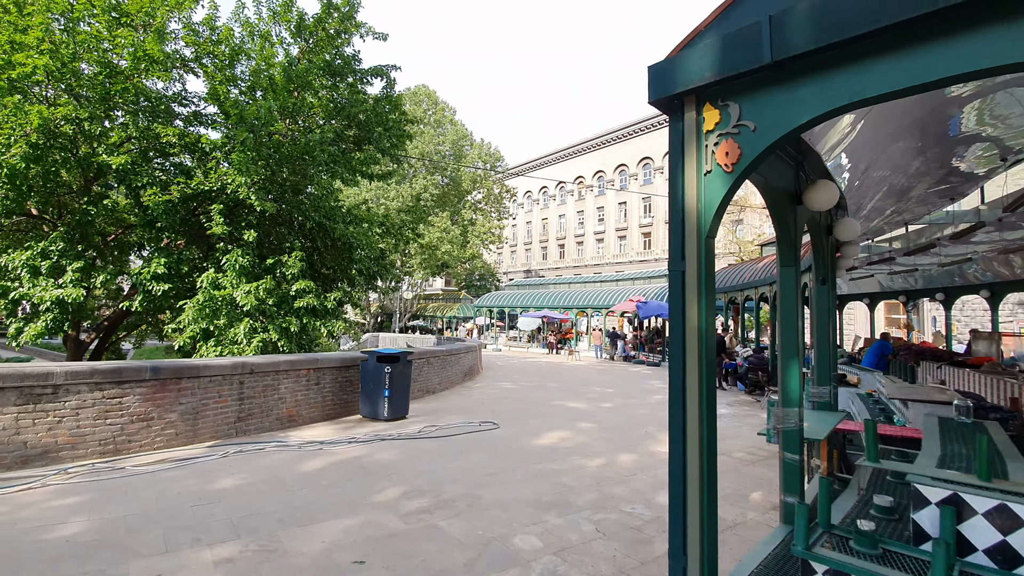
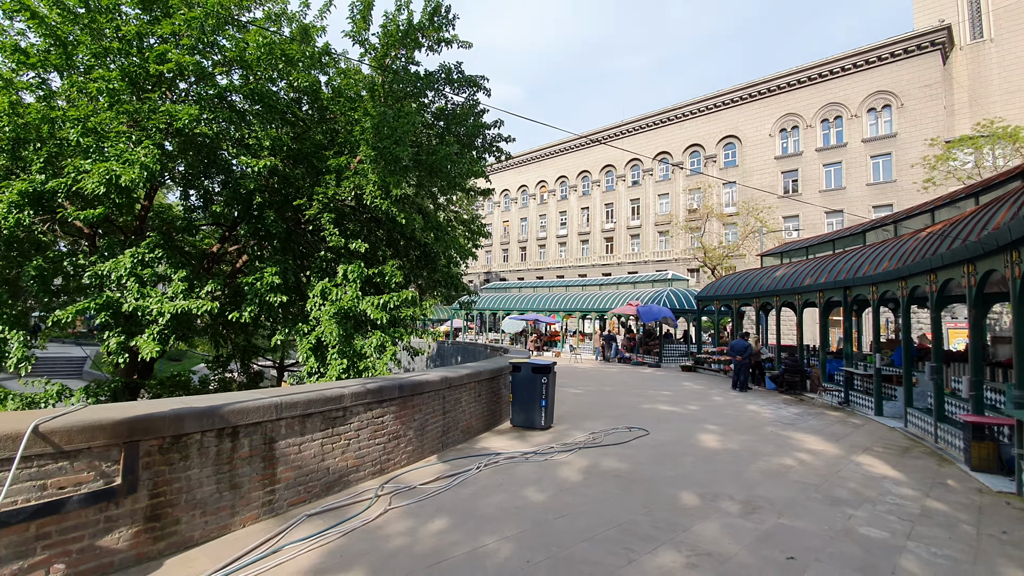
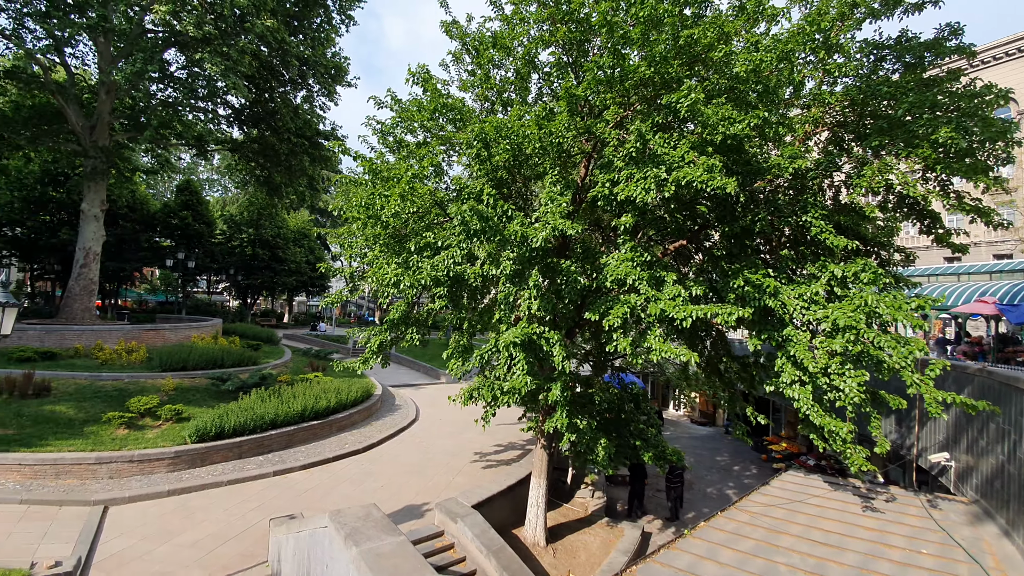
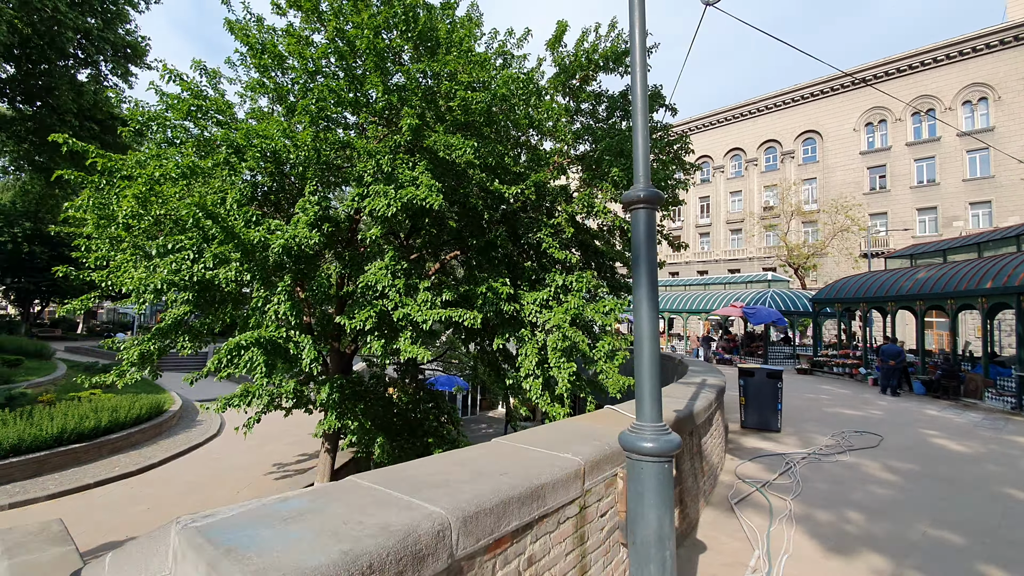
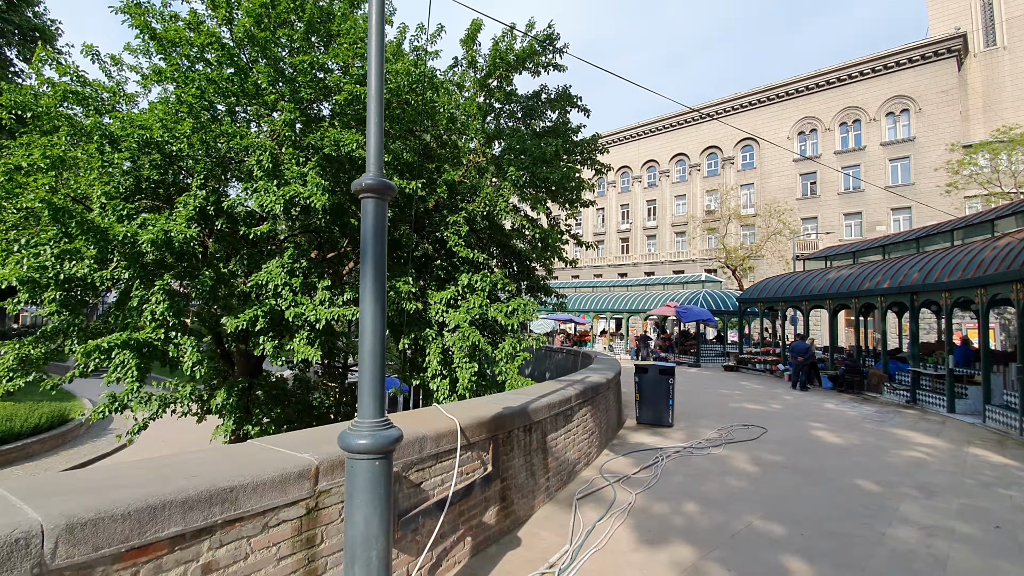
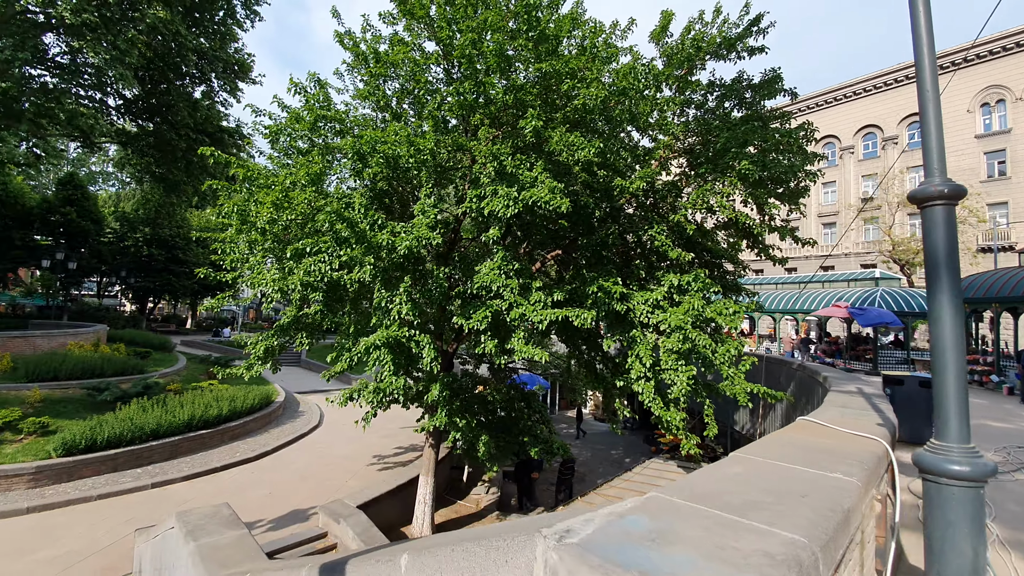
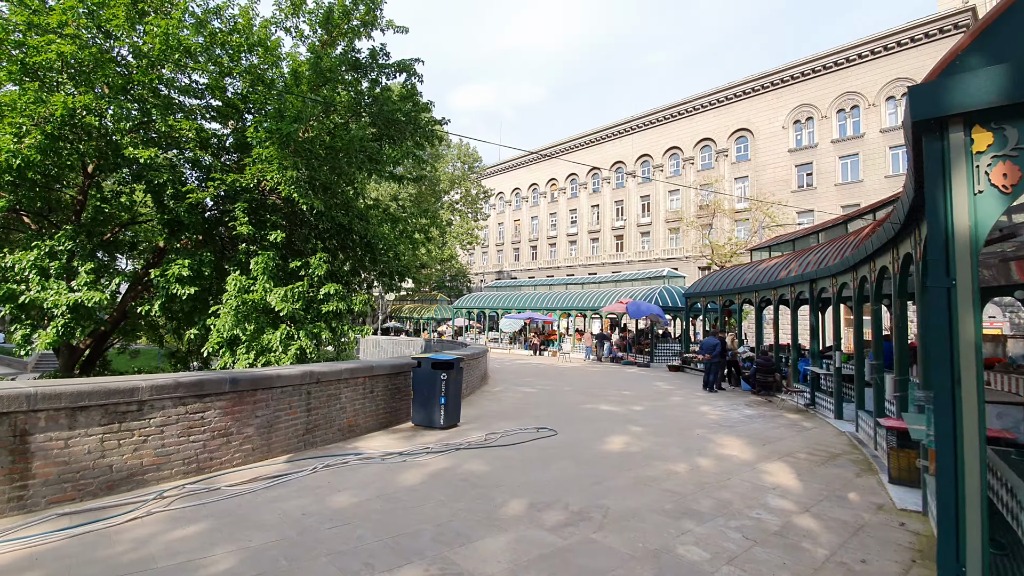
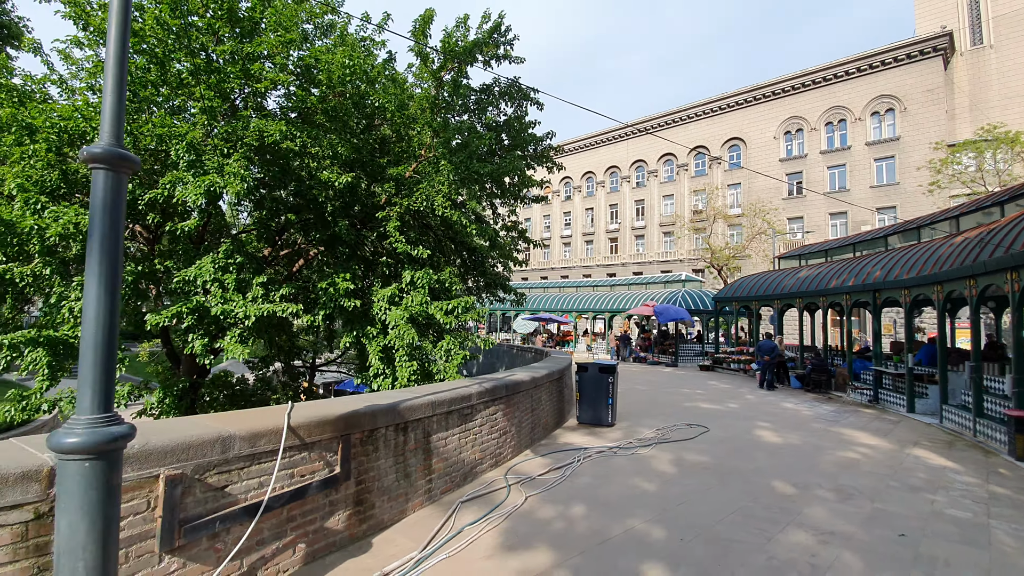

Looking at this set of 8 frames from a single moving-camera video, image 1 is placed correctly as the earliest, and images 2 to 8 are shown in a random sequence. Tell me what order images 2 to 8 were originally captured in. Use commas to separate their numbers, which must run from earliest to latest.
7, 2, 8, 5, 4, 6, 3
